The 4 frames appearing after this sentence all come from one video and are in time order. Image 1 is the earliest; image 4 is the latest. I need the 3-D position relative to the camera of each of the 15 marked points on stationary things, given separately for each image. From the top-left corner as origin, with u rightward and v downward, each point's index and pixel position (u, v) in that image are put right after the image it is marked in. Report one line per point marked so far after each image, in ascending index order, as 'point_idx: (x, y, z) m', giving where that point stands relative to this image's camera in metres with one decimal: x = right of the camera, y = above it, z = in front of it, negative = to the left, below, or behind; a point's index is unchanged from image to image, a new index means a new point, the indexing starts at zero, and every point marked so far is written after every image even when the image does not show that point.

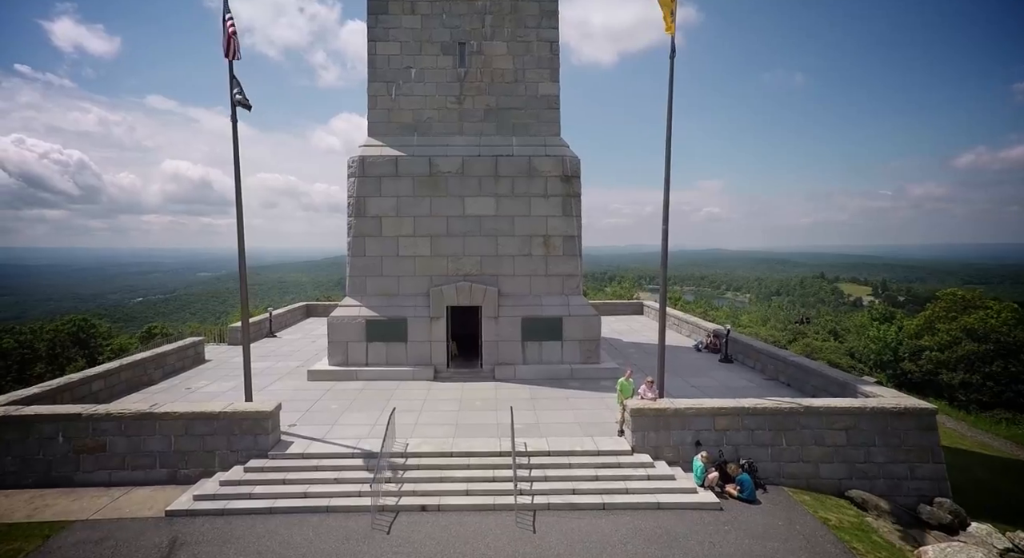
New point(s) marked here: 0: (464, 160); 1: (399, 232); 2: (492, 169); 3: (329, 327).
0: (-1.1, +2.8, +12.7) m
1: (-2.7, +1.1, +12.7) m
2: (-0.5, +2.6, +12.7) m
3: (-4.2, -1.1, +12.4) m
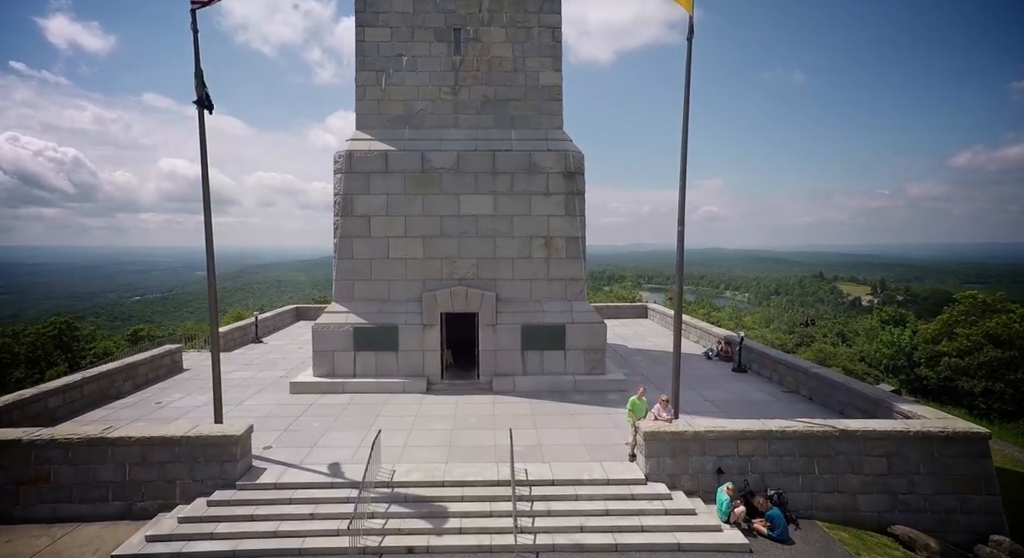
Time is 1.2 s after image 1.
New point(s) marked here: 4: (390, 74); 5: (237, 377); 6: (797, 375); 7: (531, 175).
0: (-1.1, +2.7, +11.8) m
1: (-2.7, +1.0, +11.8) m
2: (-0.5, +2.5, +11.8) m
3: (-4.2, -1.2, +11.5) m
4: (-2.7, +4.5, +11.9) m
5: (-6.3, -2.2, +12.4) m
6: (+5.7, -1.9, +10.9) m
7: (+0.4, +2.3, +11.8) m
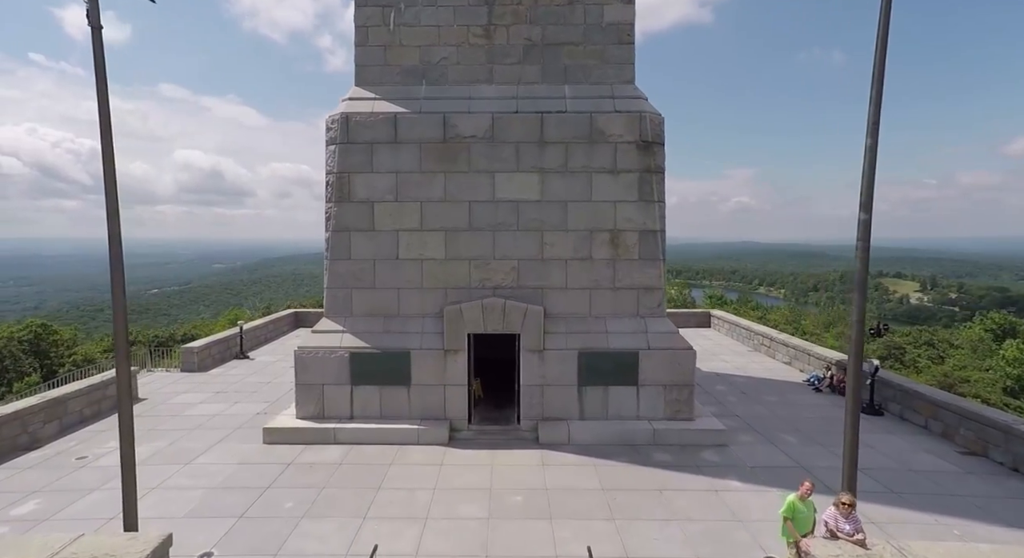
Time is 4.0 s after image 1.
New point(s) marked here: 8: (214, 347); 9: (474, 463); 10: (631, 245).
0: (-0.3, +2.6, +8.6) m
1: (-1.8, +0.9, +8.7) m
2: (+0.4, +2.4, +8.6) m
3: (-3.4, -1.3, +8.5) m
4: (-1.8, +4.4, +8.8) m
5: (-5.4, -2.4, +9.5) m
6: (+6.5, -2.1, +7.5) m
7: (+1.3, +2.1, +8.6) m
8: (-7.4, -1.7, +13.5) m
9: (-0.5, -2.6, +7.6) m
10: (+1.9, +0.5, +8.6) m
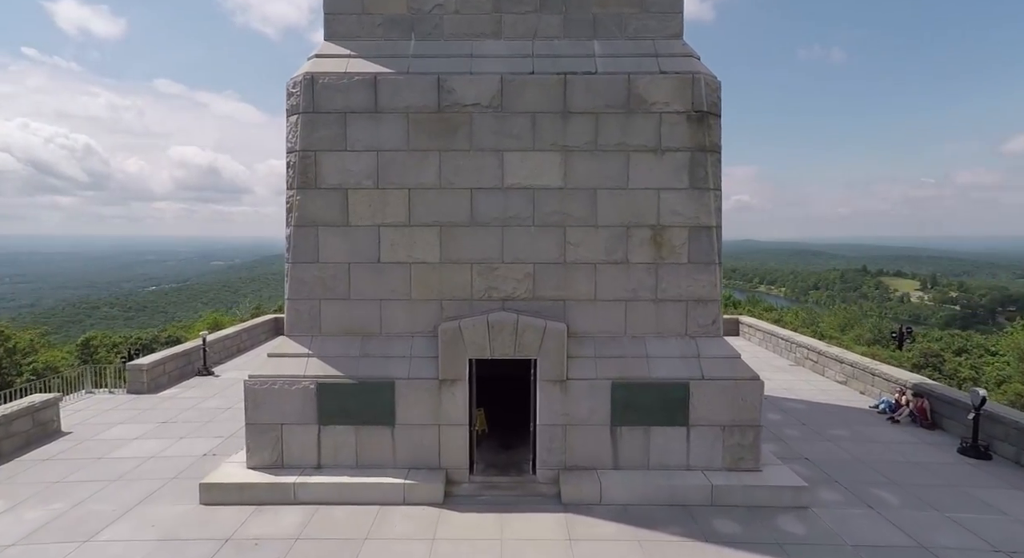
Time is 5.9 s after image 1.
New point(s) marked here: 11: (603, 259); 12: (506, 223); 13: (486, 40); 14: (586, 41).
0: (-0.1, +2.5, +6.7) m
1: (-1.6, +0.8, +6.7) m
2: (+0.5, +2.2, +6.7) m
3: (-3.2, -1.4, +6.5) m
4: (-1.6, +4.3, +6.9) m
5: (-5.2, -2.5, +7.5) m
6: (+6.7, -2.2, +5.6) m
7: (+1.5, +2.0, +6.7) m
8: (-7.3, -1.8, +11.6) m
9: (-0.4, -2.7, +5.7) m
10: (+2.1, +0.4, +6.7) m
11: (+1.1, +0.2, +6.7) m
12: (-0.1, +0.7, +6.7) m
13: (-0.3, +3.1, +7.0) m
14: (+1.0, +3.1, +7.0) m
